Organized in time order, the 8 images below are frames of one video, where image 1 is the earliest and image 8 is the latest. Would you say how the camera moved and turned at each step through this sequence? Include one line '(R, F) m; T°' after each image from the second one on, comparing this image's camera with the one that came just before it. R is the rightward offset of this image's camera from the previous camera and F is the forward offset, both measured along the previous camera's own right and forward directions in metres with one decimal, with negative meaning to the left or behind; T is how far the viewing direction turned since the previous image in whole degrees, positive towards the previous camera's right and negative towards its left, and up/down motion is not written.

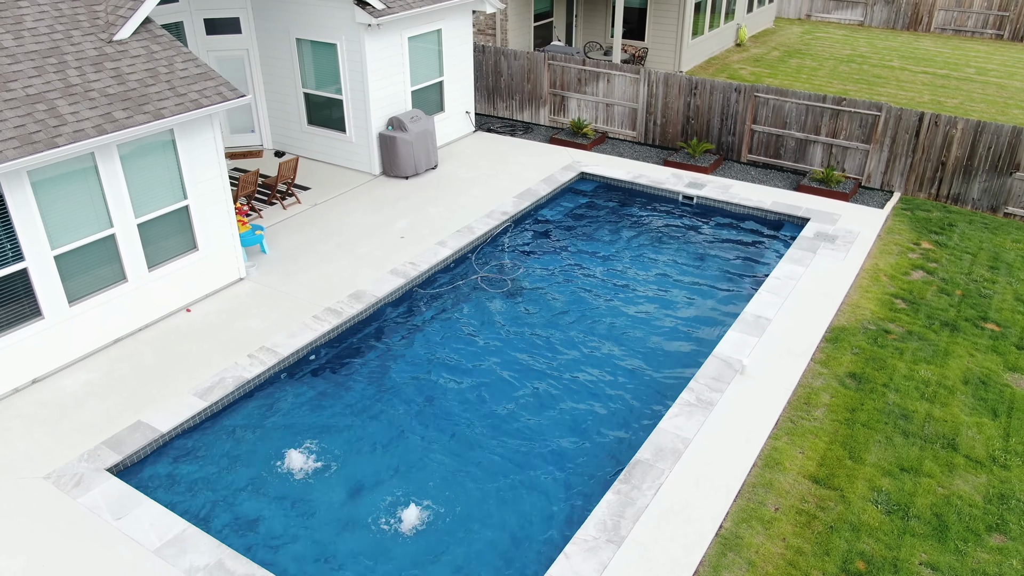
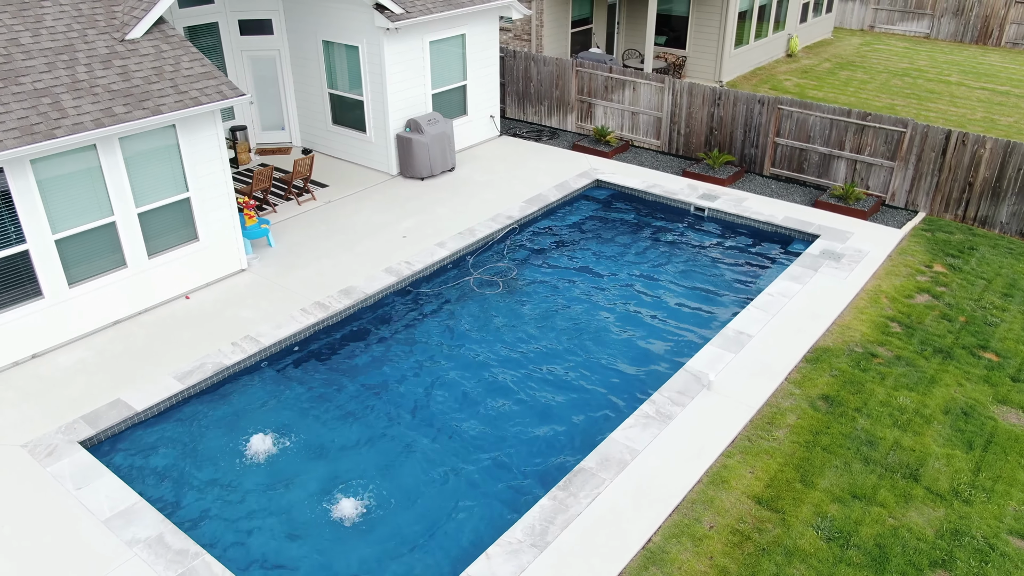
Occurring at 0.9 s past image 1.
(+1.2, -0.1) m; -5°
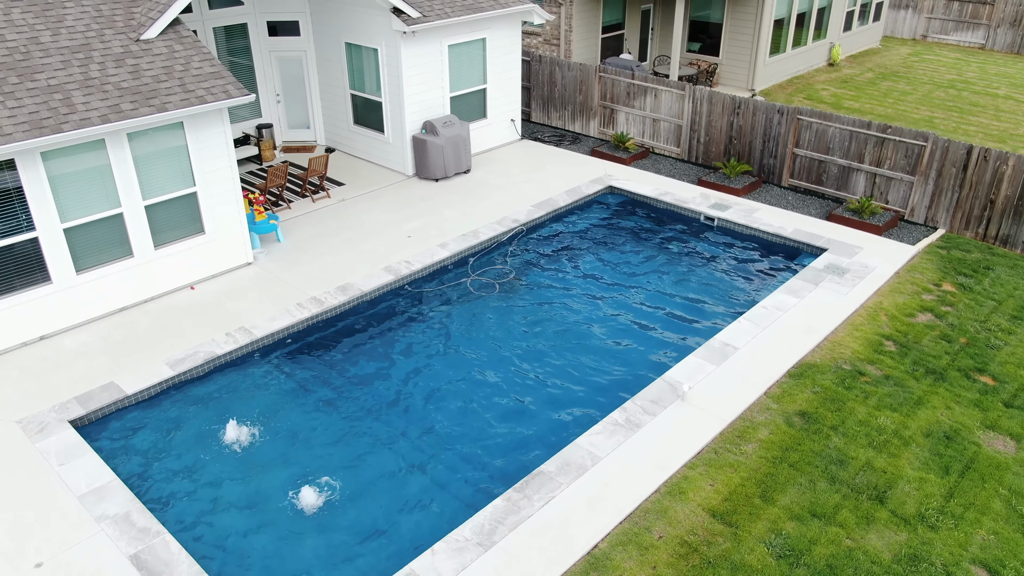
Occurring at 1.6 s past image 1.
(+0.9, -0.1) m; -4°
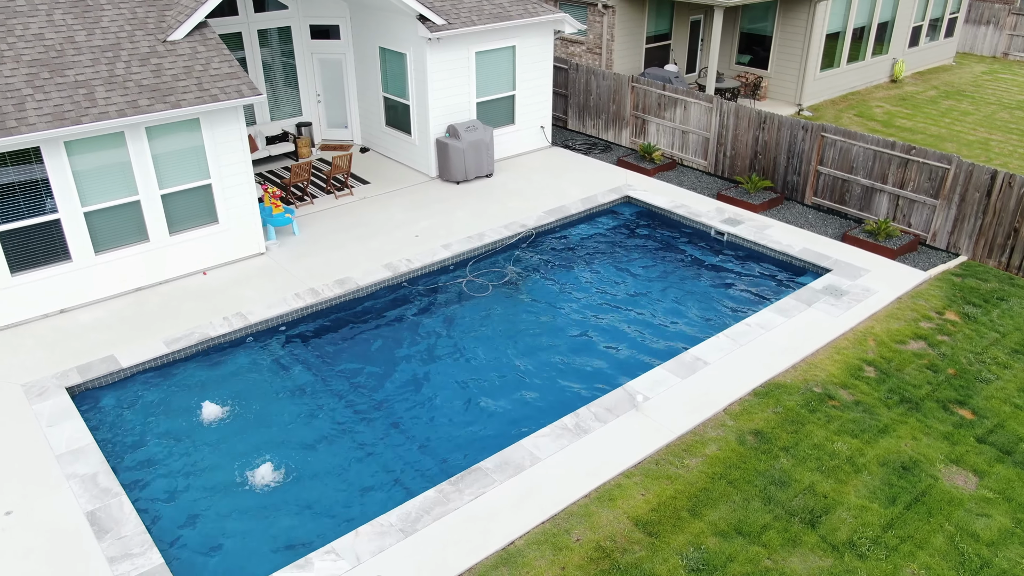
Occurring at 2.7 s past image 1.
(+1.4, -0.2) m; -6°
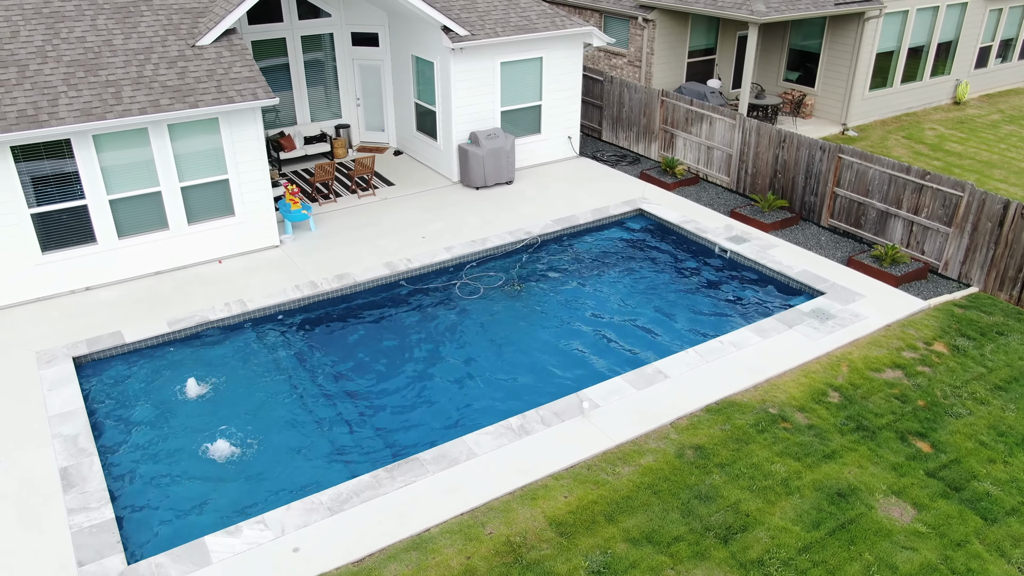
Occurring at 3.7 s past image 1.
(+1.5, -0.3) m; -6°
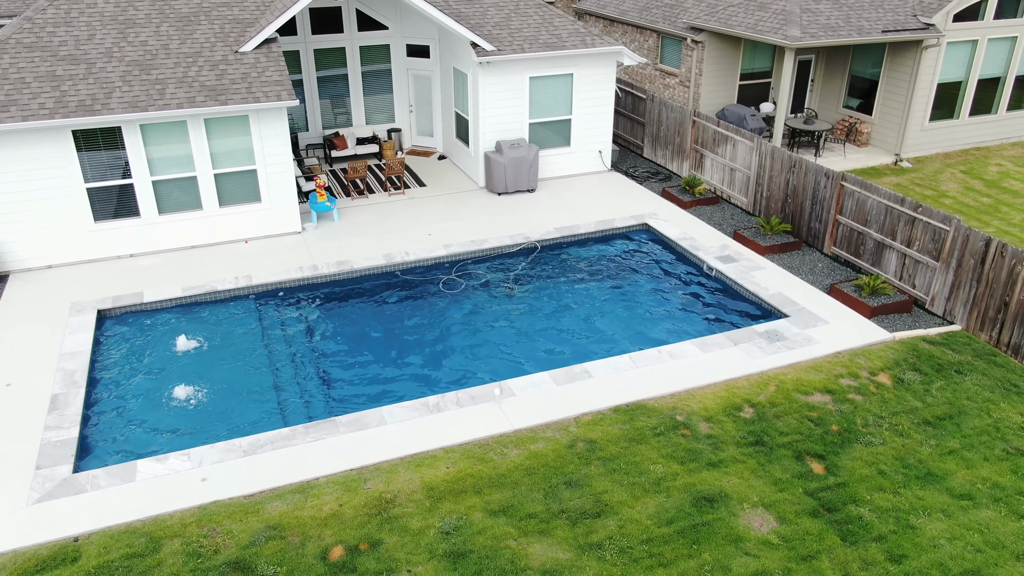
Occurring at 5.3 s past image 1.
(+2.6, -0.6) m; -10°
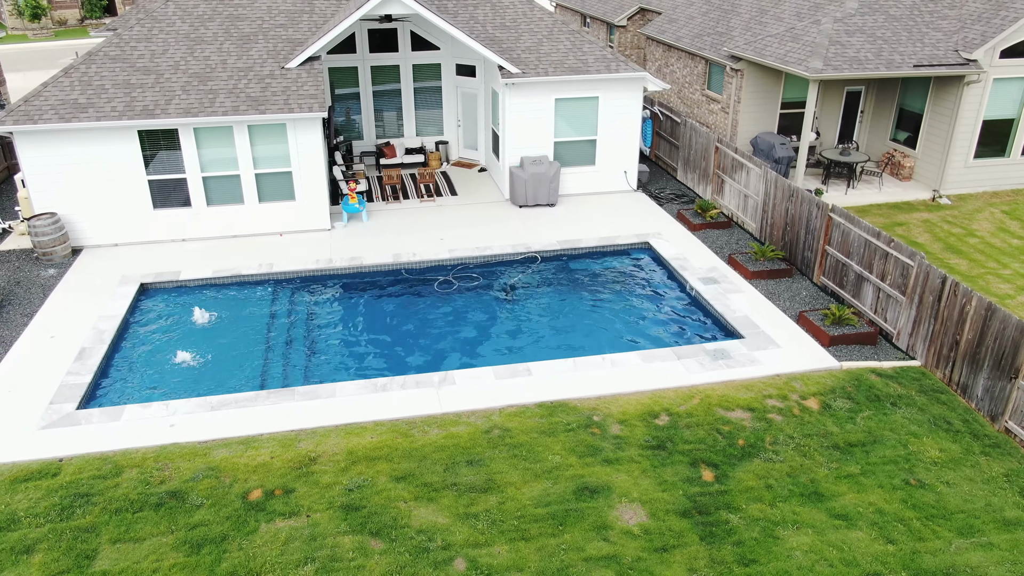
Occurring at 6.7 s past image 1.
(+2.5, -0.9) m; -9°
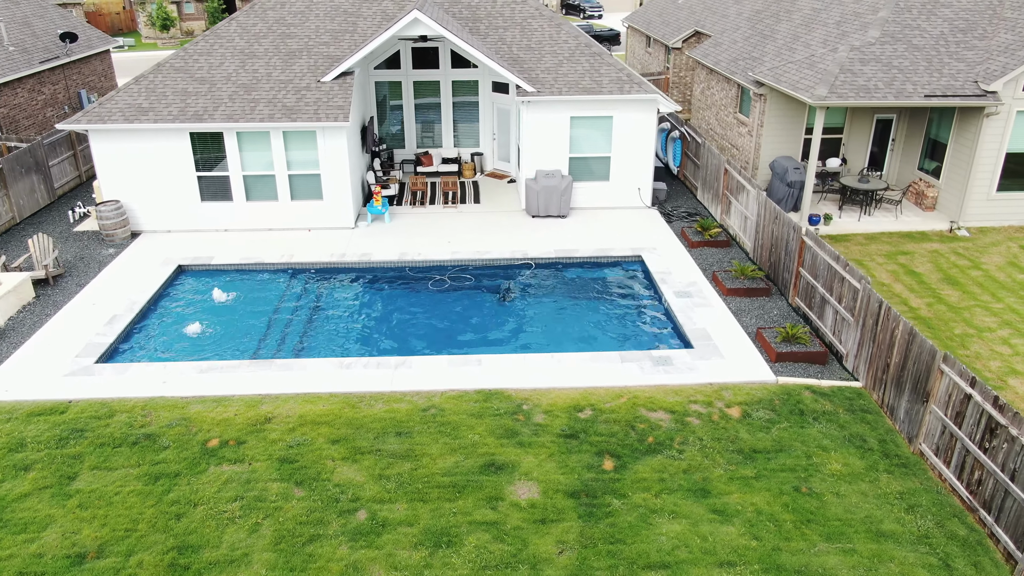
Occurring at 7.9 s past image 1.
(+2.4, -1.0) m; -8°
